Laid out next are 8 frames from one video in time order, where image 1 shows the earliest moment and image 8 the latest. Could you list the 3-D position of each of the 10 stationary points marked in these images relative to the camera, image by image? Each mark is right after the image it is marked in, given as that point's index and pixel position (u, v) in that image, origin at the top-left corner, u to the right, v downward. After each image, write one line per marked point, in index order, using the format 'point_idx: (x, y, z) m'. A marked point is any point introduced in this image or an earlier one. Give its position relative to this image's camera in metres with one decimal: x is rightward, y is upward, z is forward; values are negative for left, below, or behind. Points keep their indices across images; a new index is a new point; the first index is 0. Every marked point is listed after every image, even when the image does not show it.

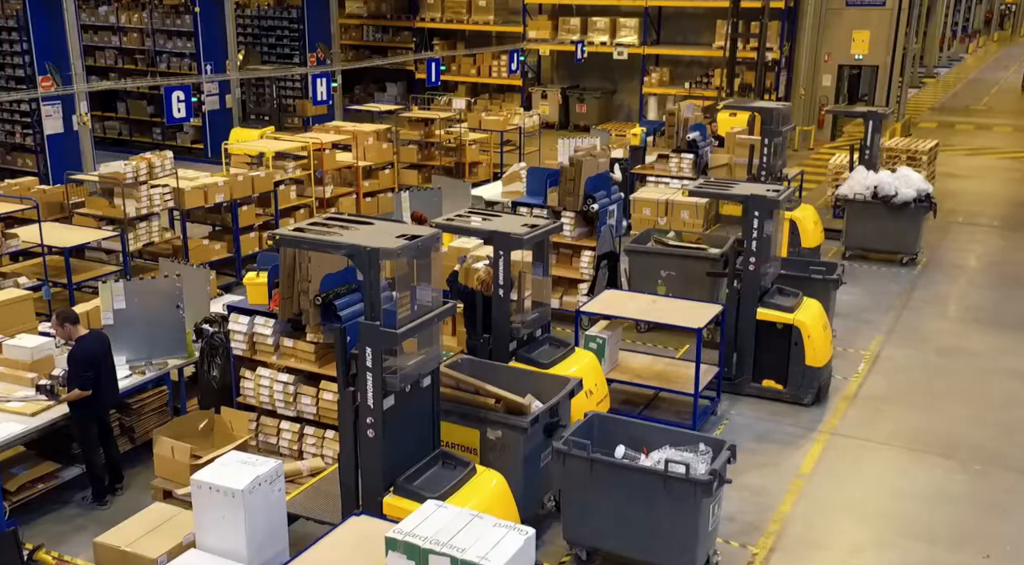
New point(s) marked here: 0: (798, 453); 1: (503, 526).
0: (+2.2, -1.3, +8.1) m
1: (0.0, -1.1, +4.7) m
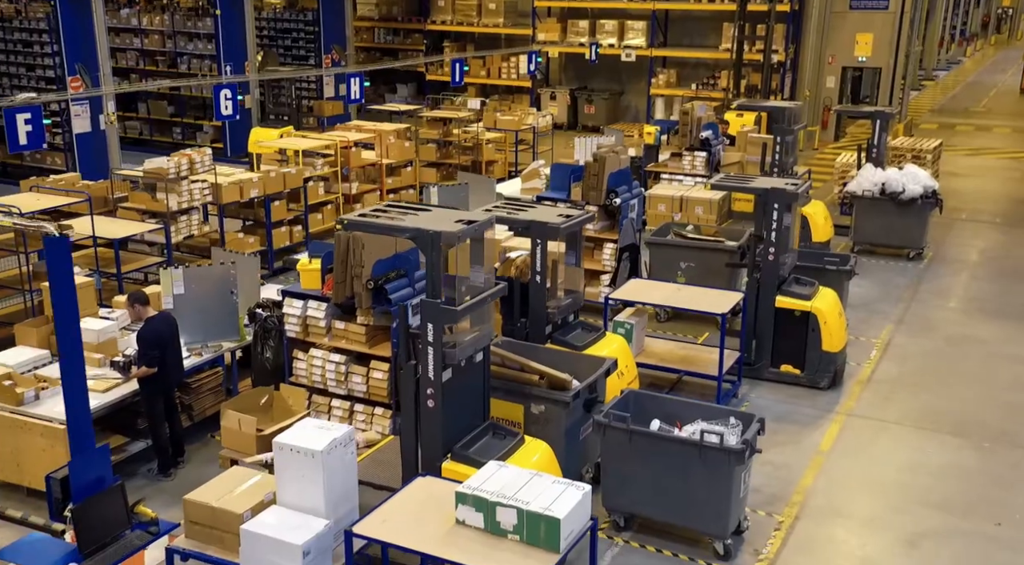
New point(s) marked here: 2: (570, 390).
0: (+2.5, -1.2, +8.6) m
1: (+0.2, -1.0, +5.2) m
2: (+0.4, -0.7, +6.8) m
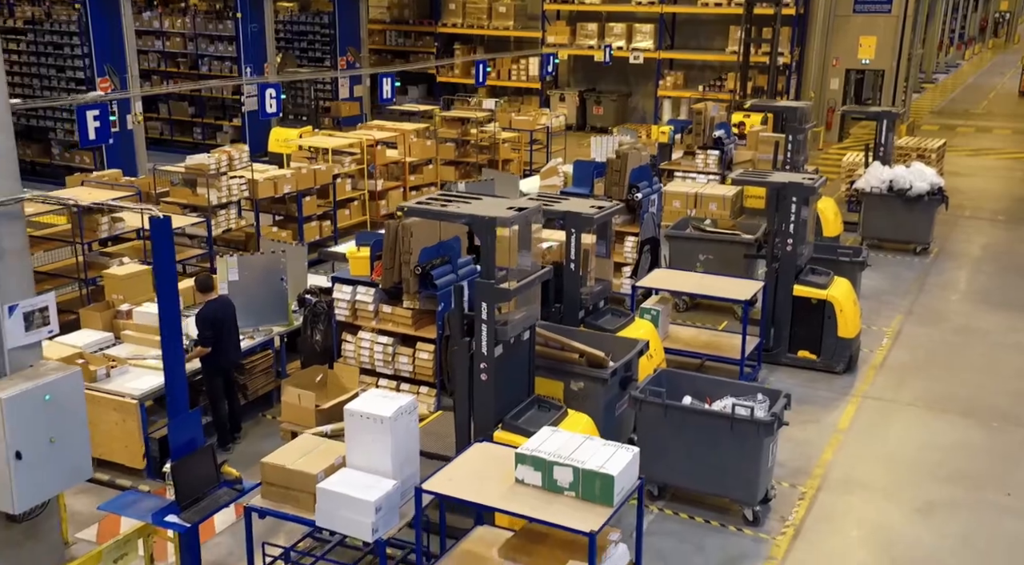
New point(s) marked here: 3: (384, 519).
0: (+2.7, -1.1, +9.1) m
1: (+0.5, -0.9, +5.7) m
2: (+0.6, -0.6, +7.3) m
3: (-0.7, -1.3, +5.8) m
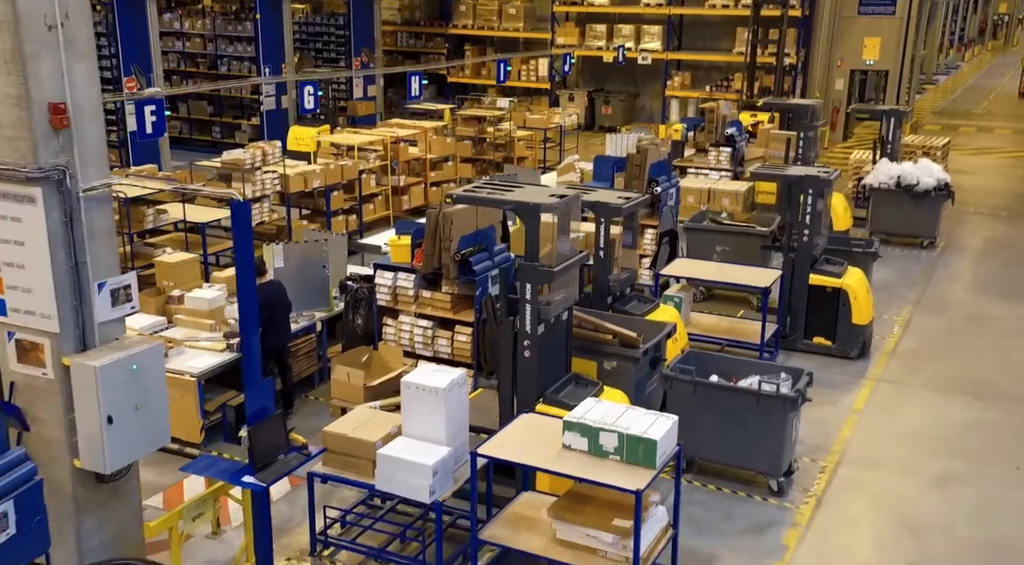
0: (+3.0, -1.0, +9.5) m
1: (+0.8, -0.8, +6.1) m
2: (+0.9, -0.5, +7.7) m
3: (-0.4, -1.2, +6.2) m
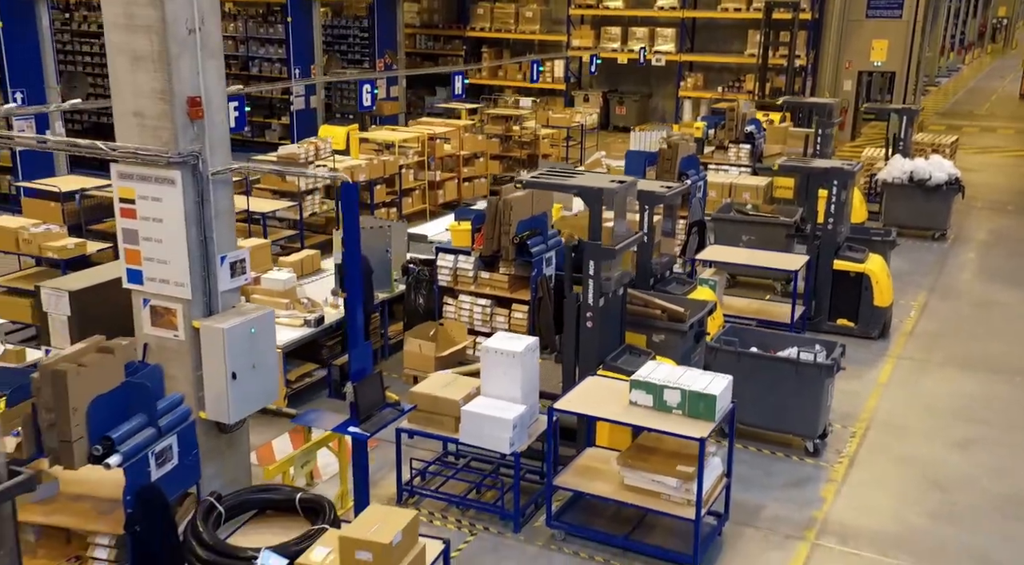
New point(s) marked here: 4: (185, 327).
0: (+3.5, -0.8, +10.2) m
1: (+1.3, -0.6, +6.8) m
2: (+1.4, -0.3, +8.4) m
3: (0.0, -1.0, +6.9) m
4: (-1.9, -0.3, +6.3) m
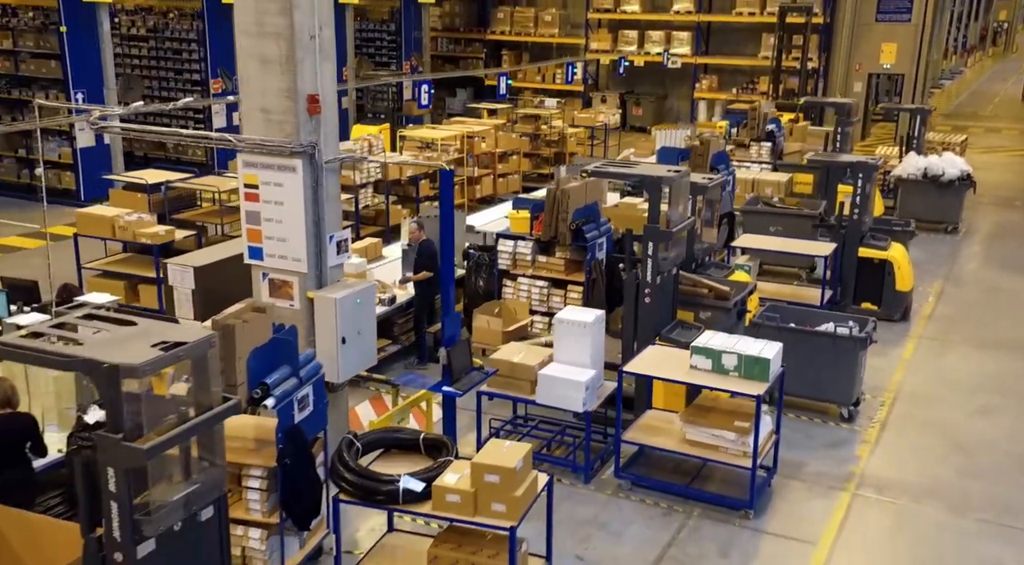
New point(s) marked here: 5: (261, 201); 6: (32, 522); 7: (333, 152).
0: (+4.0, -0.7, +11.0) m
1: (+1.8, -0.4, +7.6) m
2: (+1.9, -0.1, +9.3) m
3: (+0.6, -0.8, +7.7) m
4: (-1.4, -0.1, +7.2) m
5: (-1.7, +0.5, +7.1) m
6: (-2.4, -1.2, +5.3) m
7: (-1.2, +0.9, +7.1) m
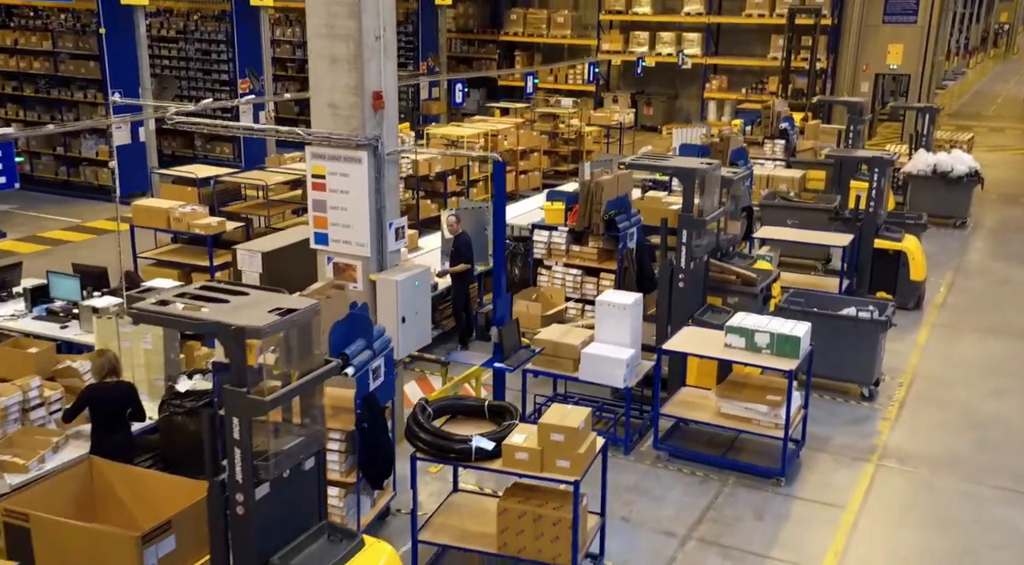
0: (+4.4, -0.6, +11.6) m
1: (+2.1, -0.3, +8.2) m
2: (+2.3, 0.0, +9.8) m
3: (+0.9, -0.7, +8.3) m
4: (-1.1, 0.0, +7.7) m
5: (-1.3, +0.7, +7.6) m
6: (-2.0, -1.1, +5.8) m
7: (-0.9, +1.0, +7.7) m
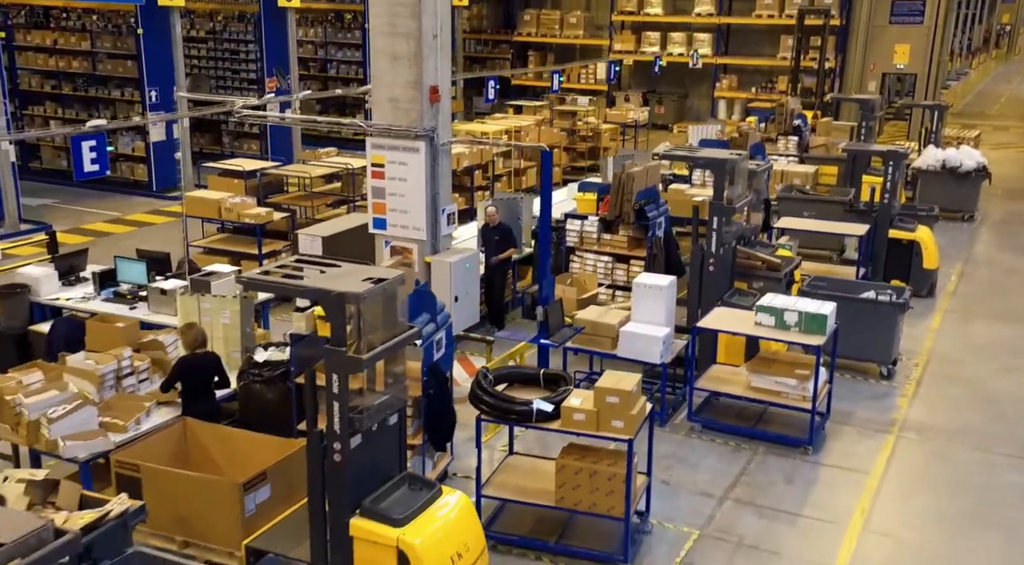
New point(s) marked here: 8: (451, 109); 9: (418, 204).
0: (+4.7, -0.4, +12.1) m
1: (+2.5, -0.2, +8.7) m
2: (+2.6, +0.1, +10.3) m
3: (+1.3, -0.6, +8.8) m
4: (-0.7, +0.2, +8.2) m
5: (-1.0, +0.8, +8.2) m
6: (-1.7, -0.9, +6.4) m
7: (-0.5, +1.1, +8.2) m
8: (-0.5, +1.4, +8.2) m
9: (-0.7, +0.6, +8.1) m
